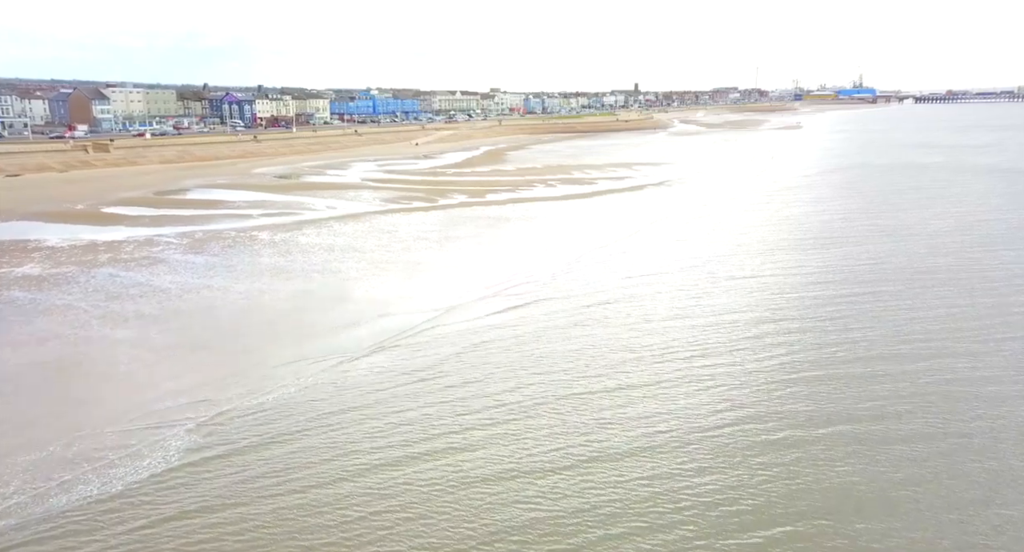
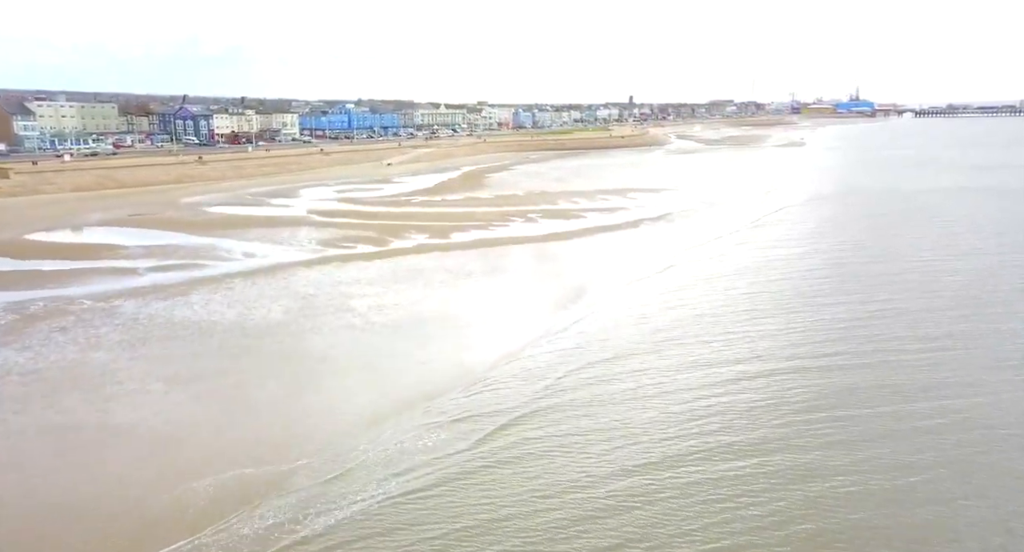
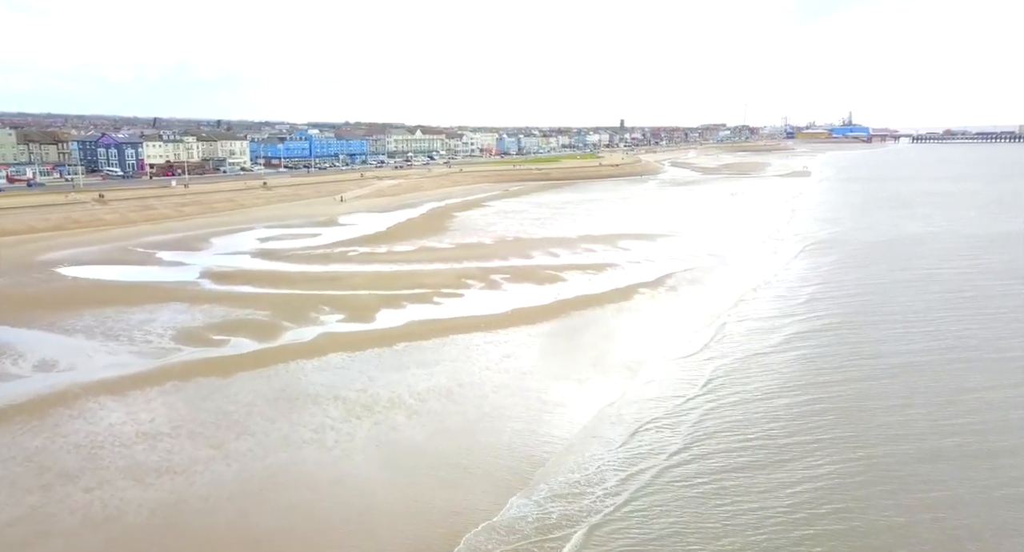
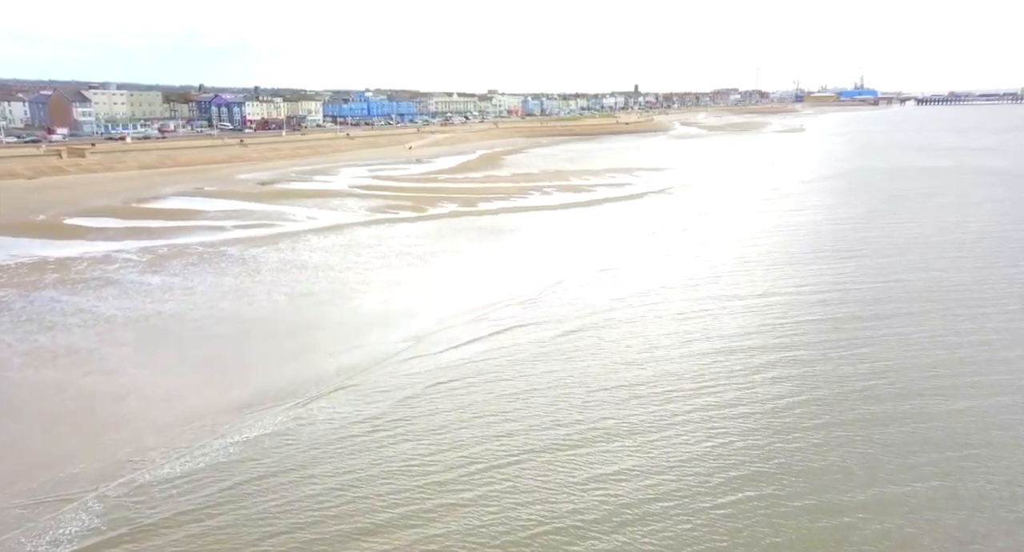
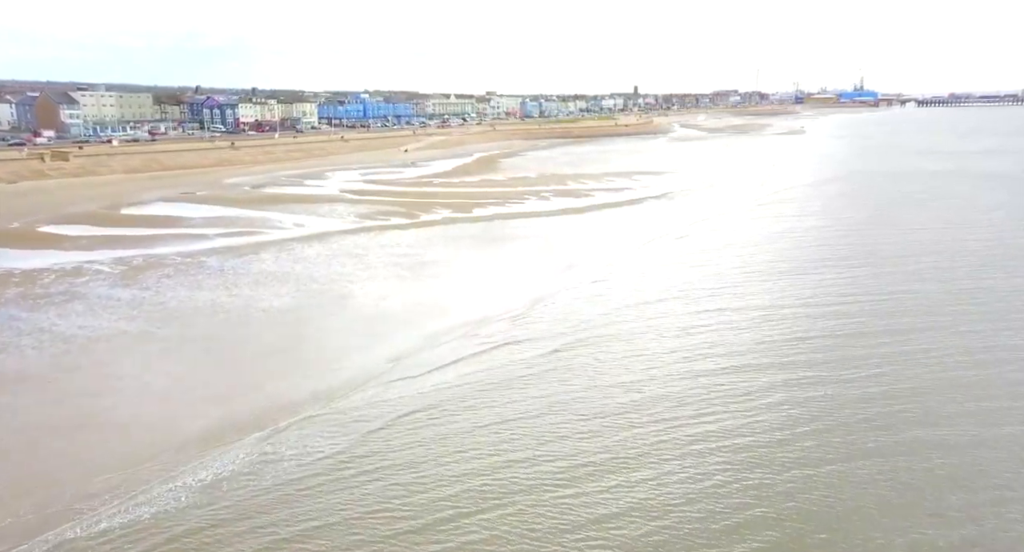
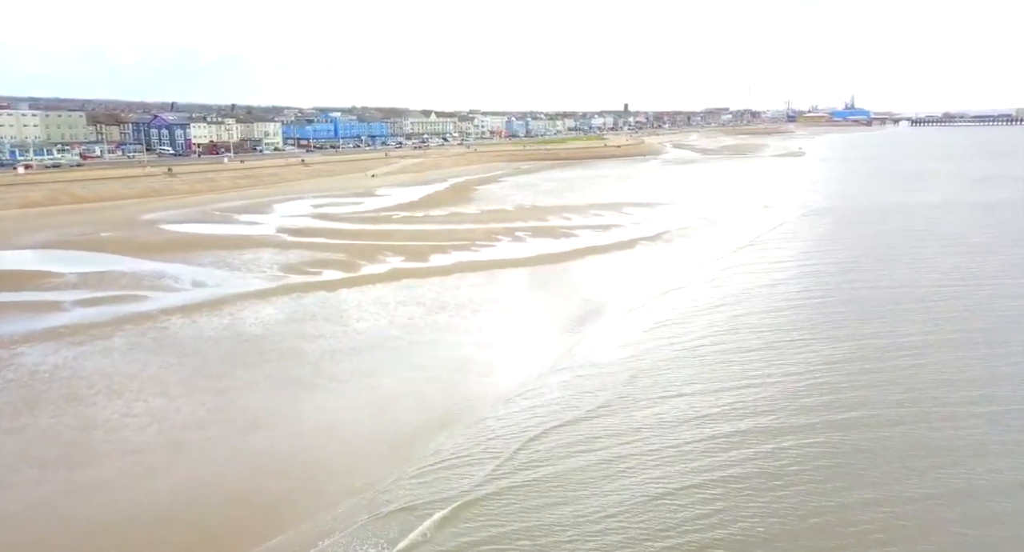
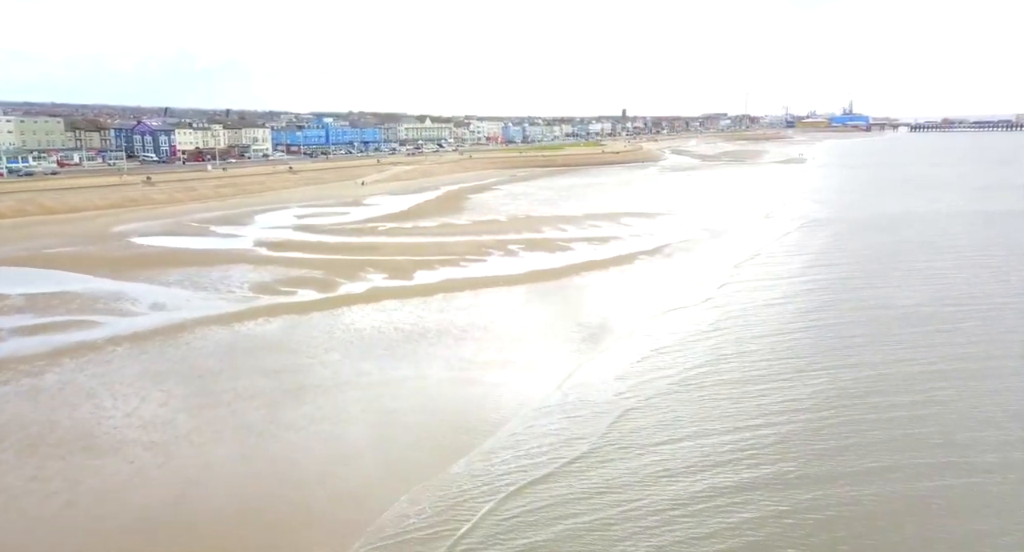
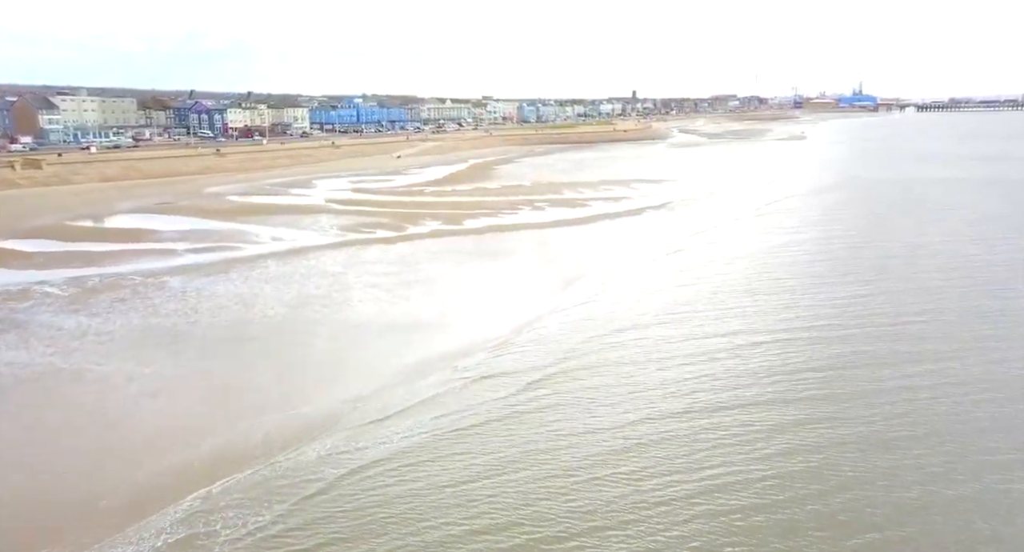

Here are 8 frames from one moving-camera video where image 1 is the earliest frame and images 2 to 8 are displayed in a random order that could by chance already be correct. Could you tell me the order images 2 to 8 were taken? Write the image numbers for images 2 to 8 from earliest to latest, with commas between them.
4, 5, 8, 2, 6, 7, 3
